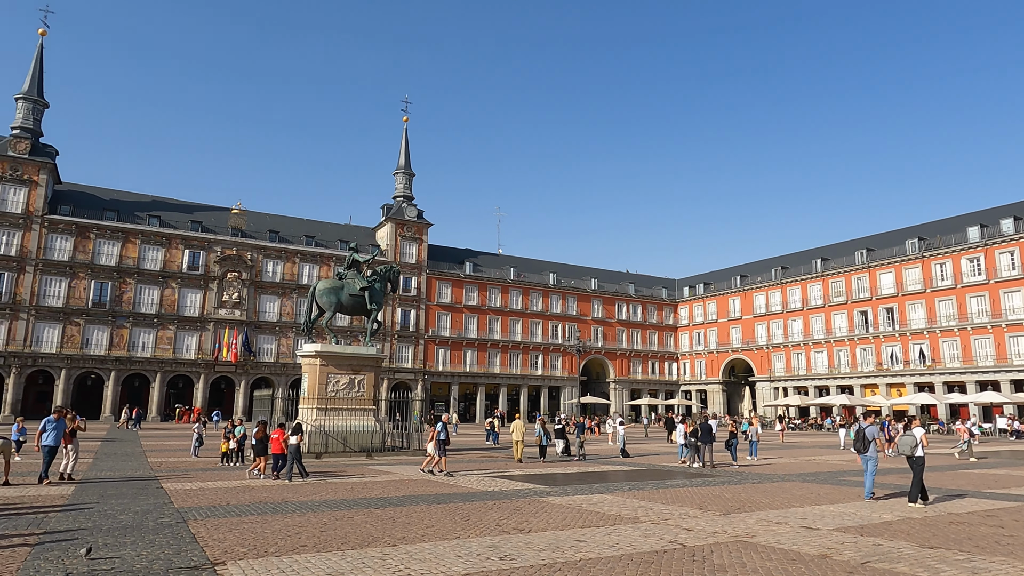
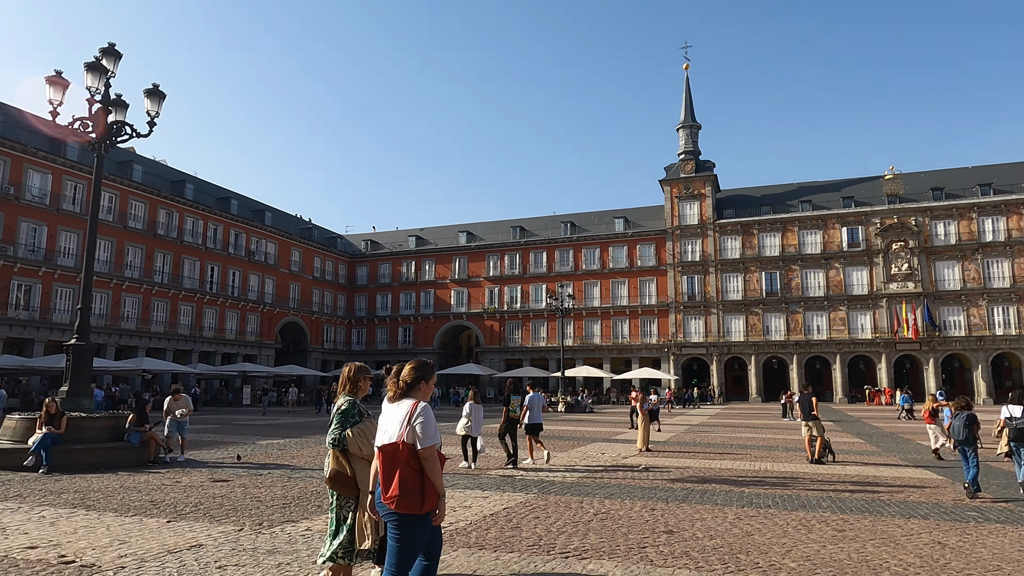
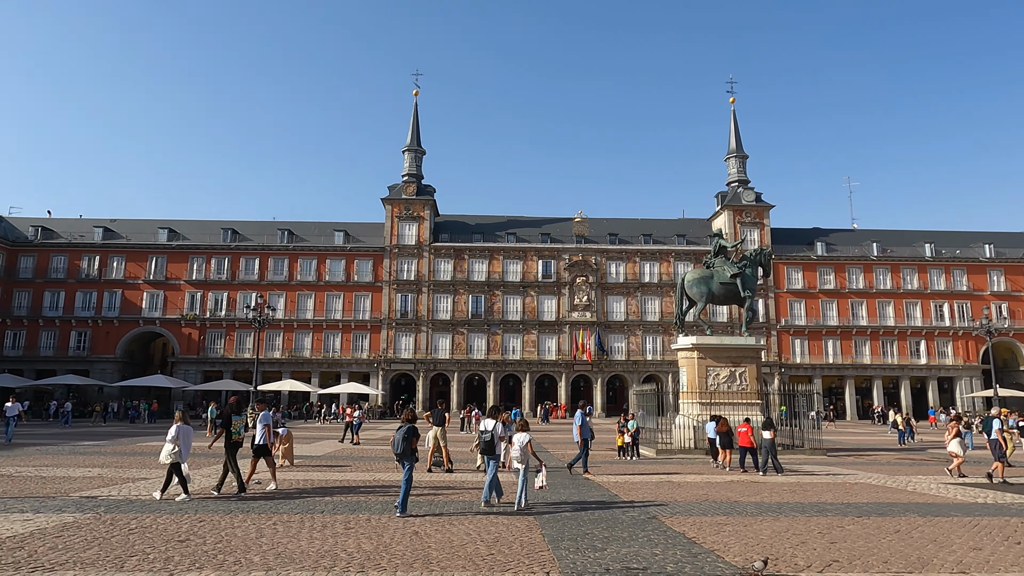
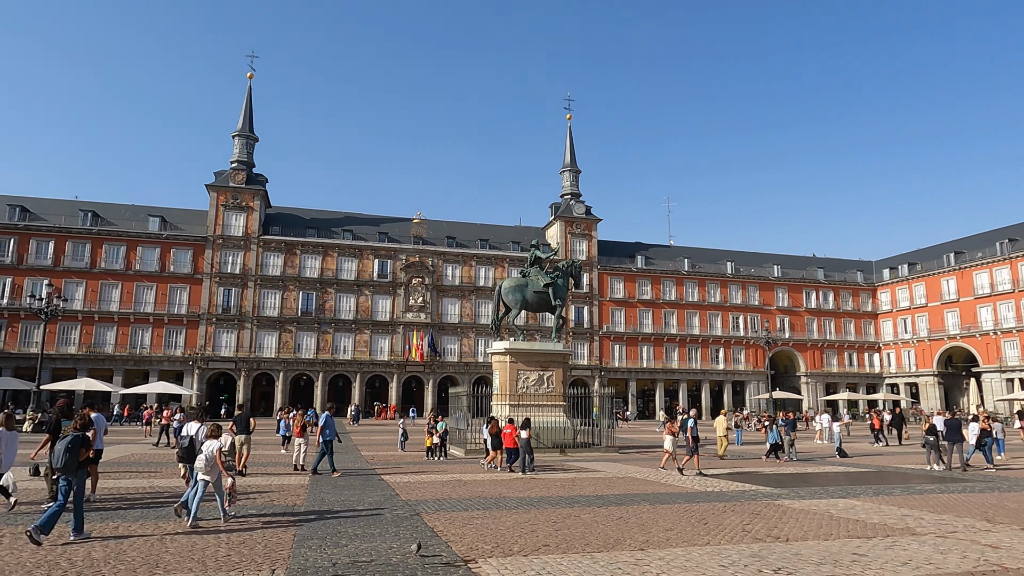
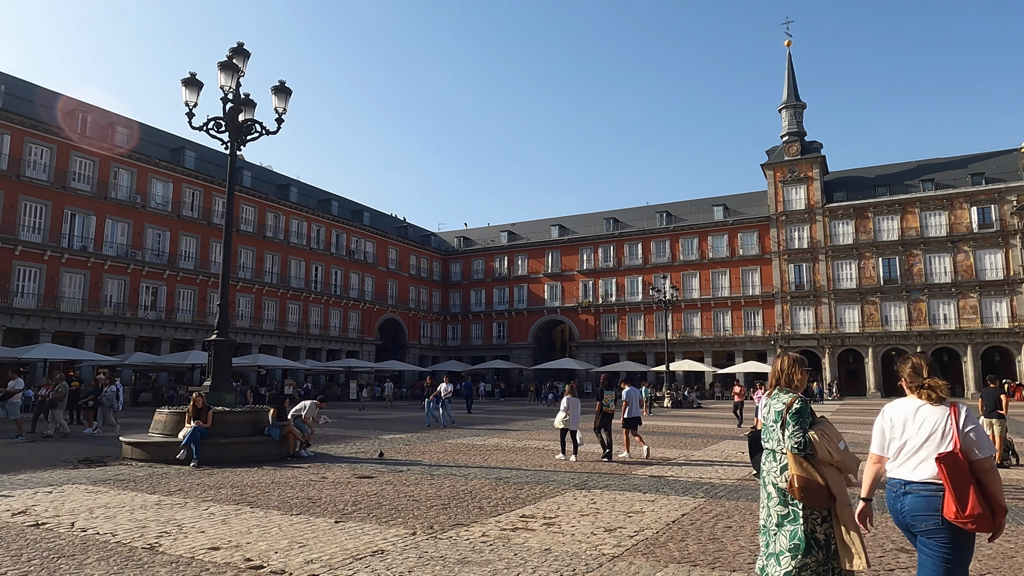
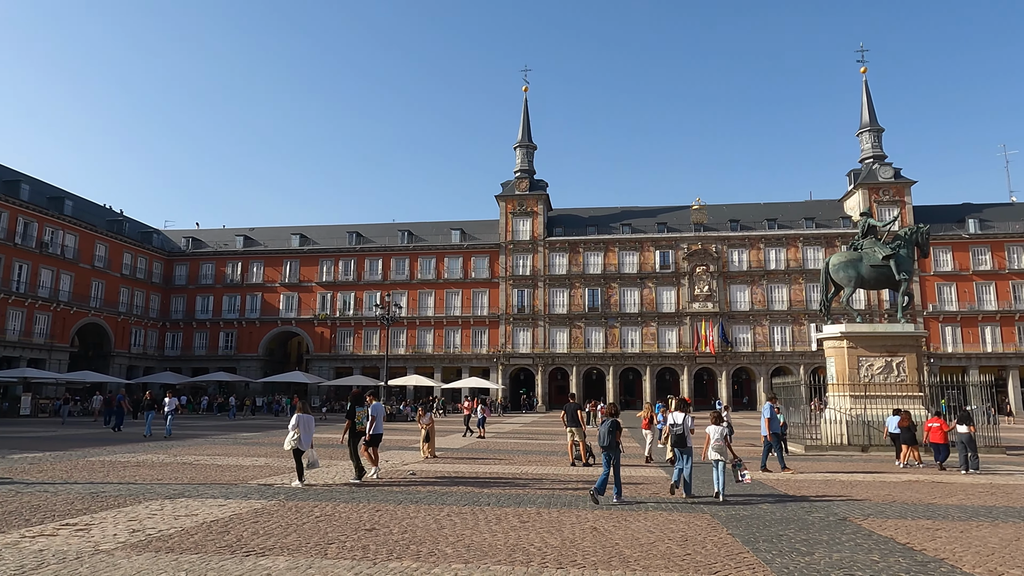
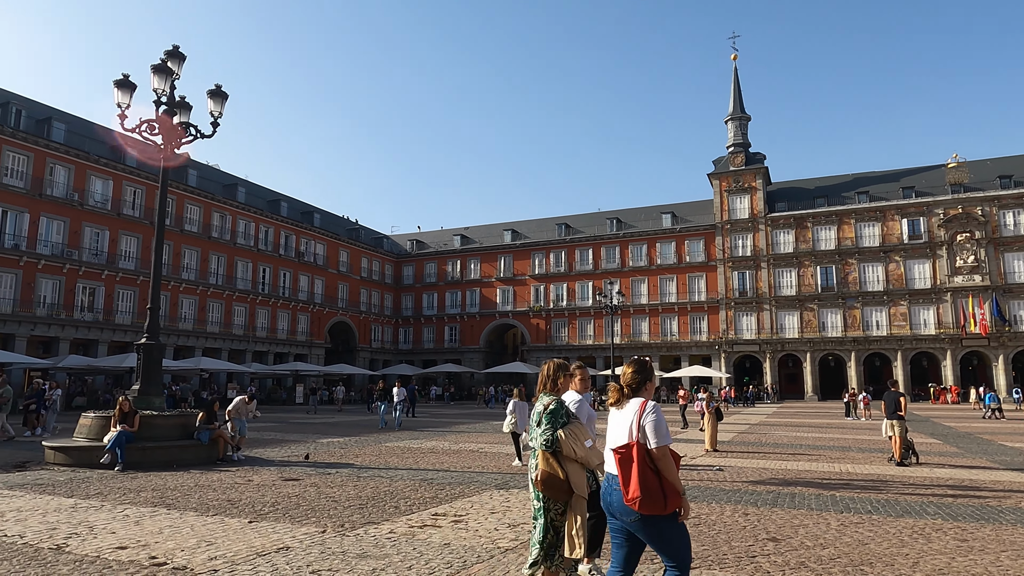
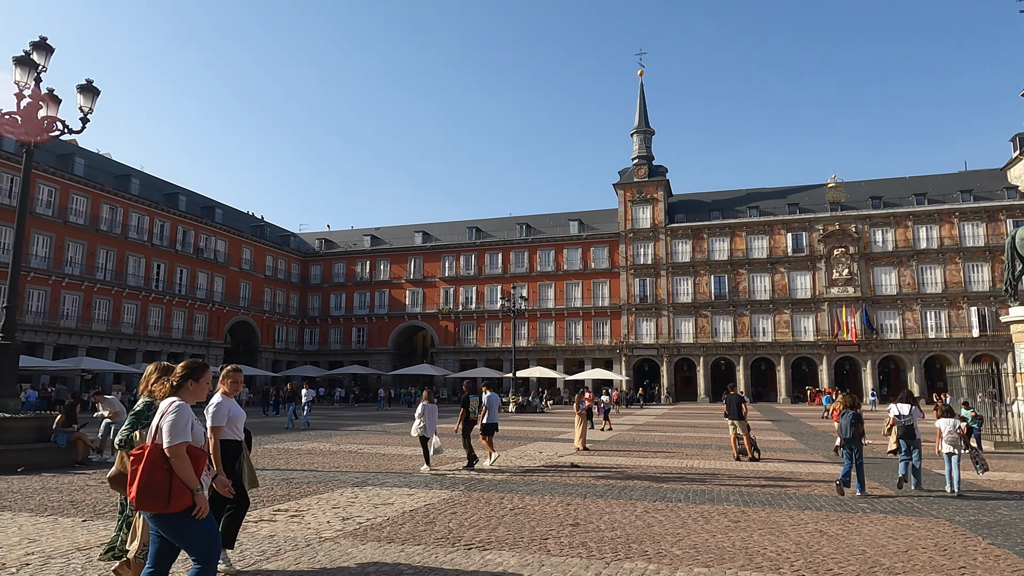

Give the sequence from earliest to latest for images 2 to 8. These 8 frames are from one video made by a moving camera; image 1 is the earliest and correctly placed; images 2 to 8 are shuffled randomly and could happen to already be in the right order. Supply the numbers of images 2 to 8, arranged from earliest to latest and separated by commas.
4, 3, 6, 8, 2, 7, 5
